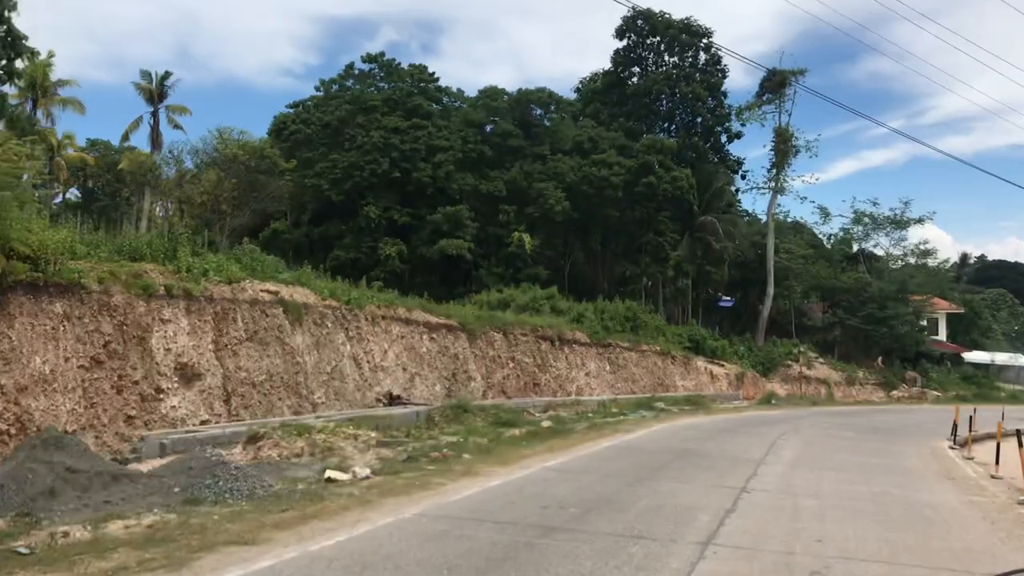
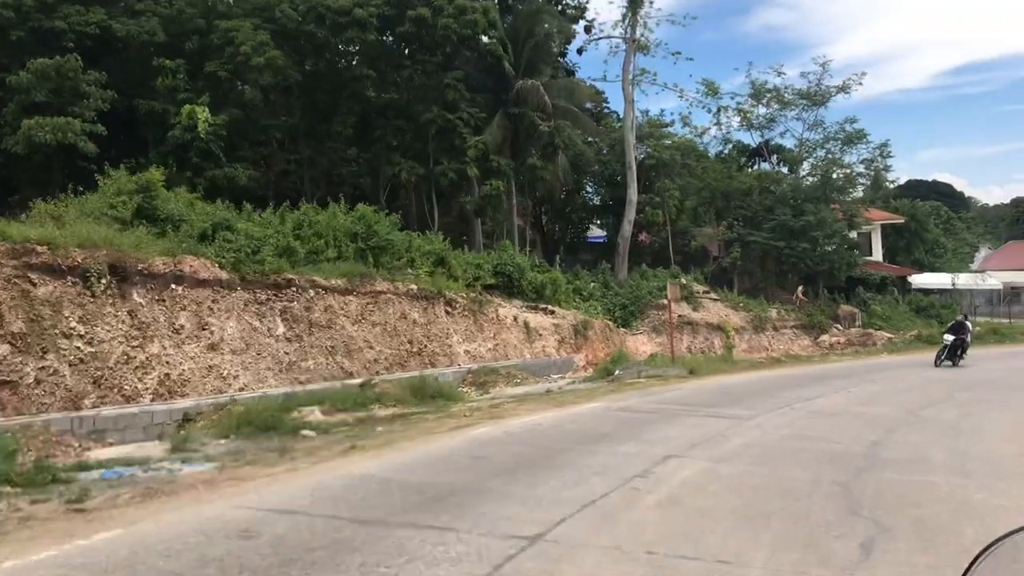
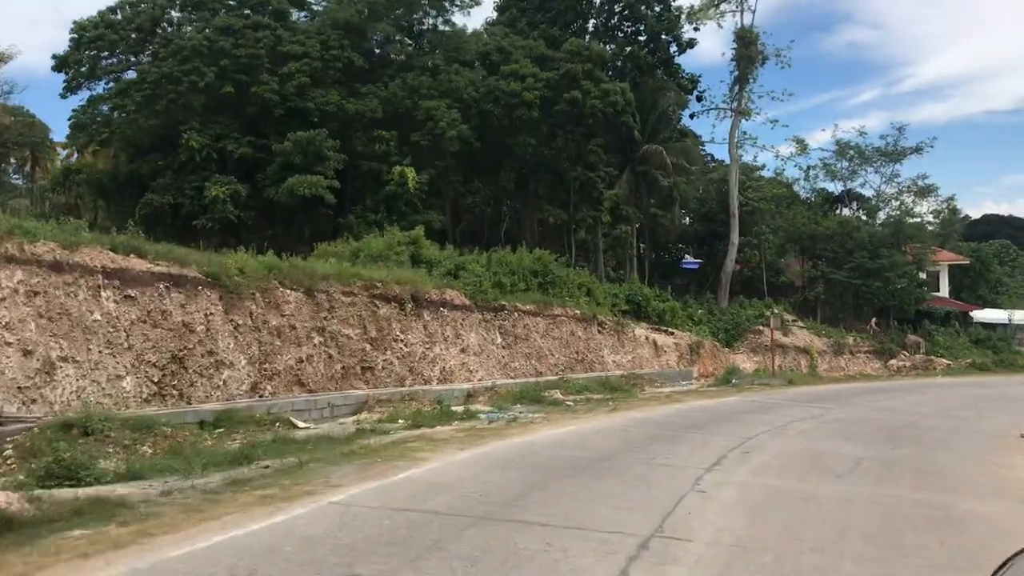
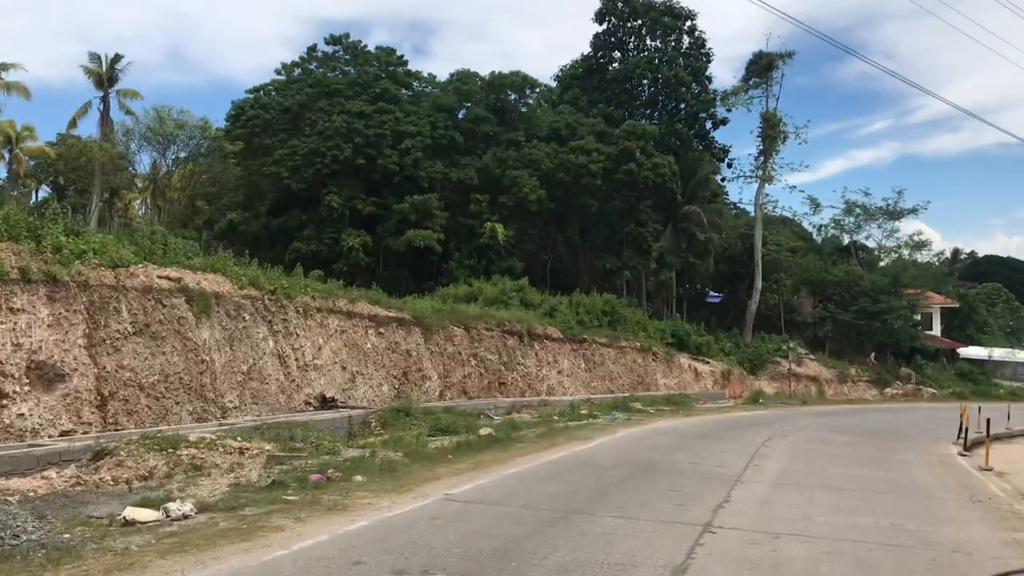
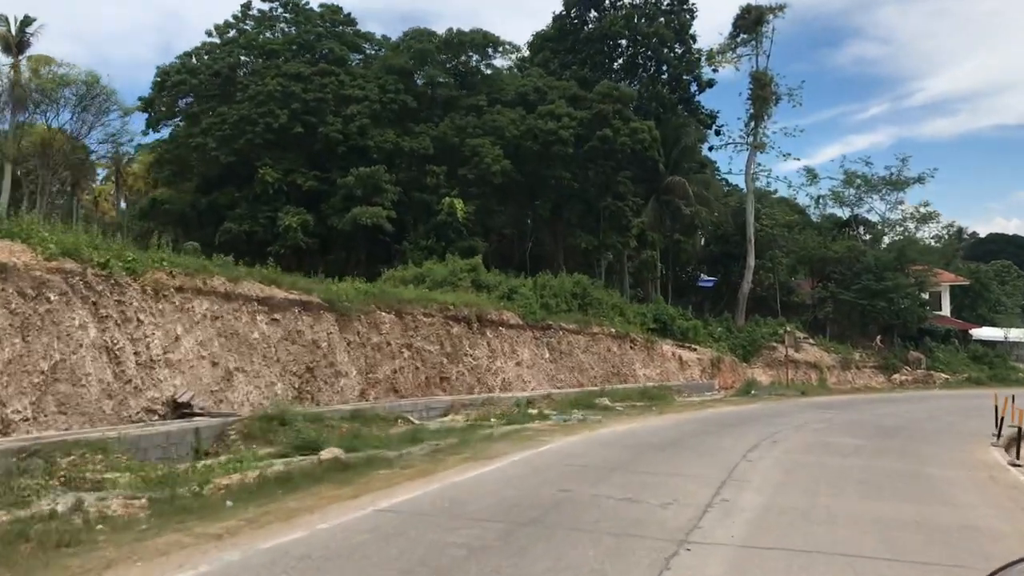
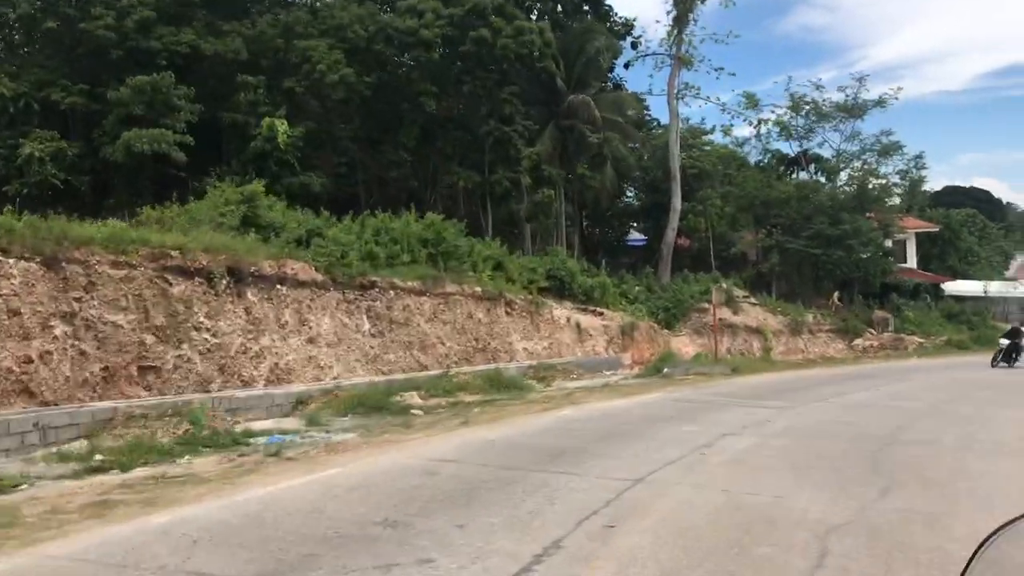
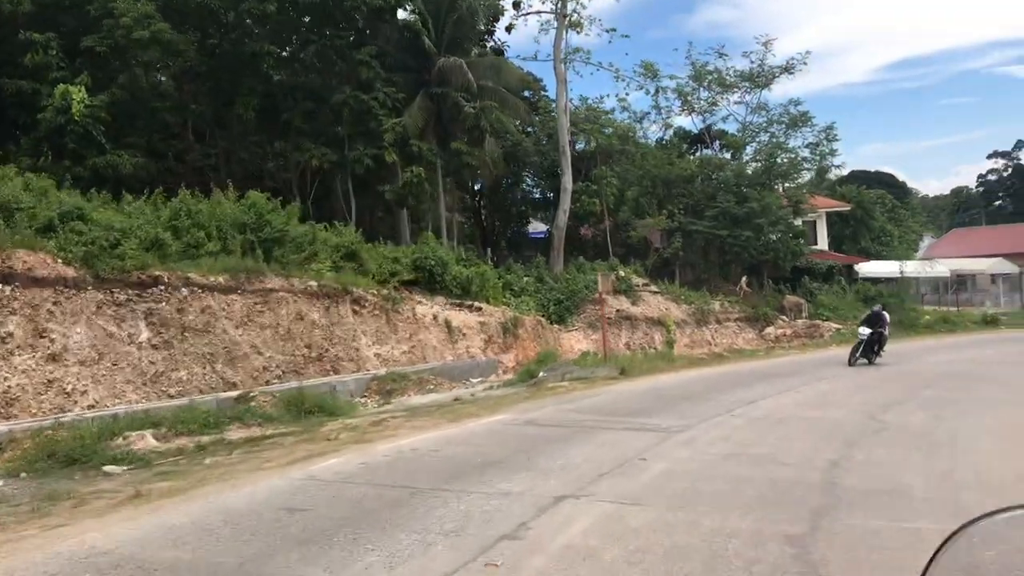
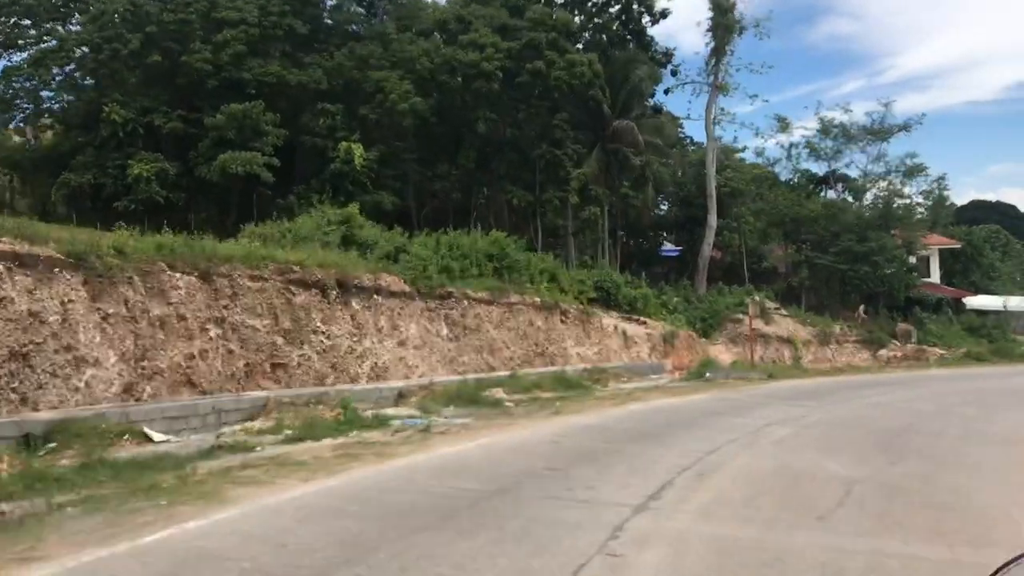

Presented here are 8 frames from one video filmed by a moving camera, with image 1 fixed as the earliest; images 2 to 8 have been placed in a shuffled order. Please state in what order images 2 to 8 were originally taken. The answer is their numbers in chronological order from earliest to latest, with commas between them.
4, 5, 3, 8, 6, 2, 7
